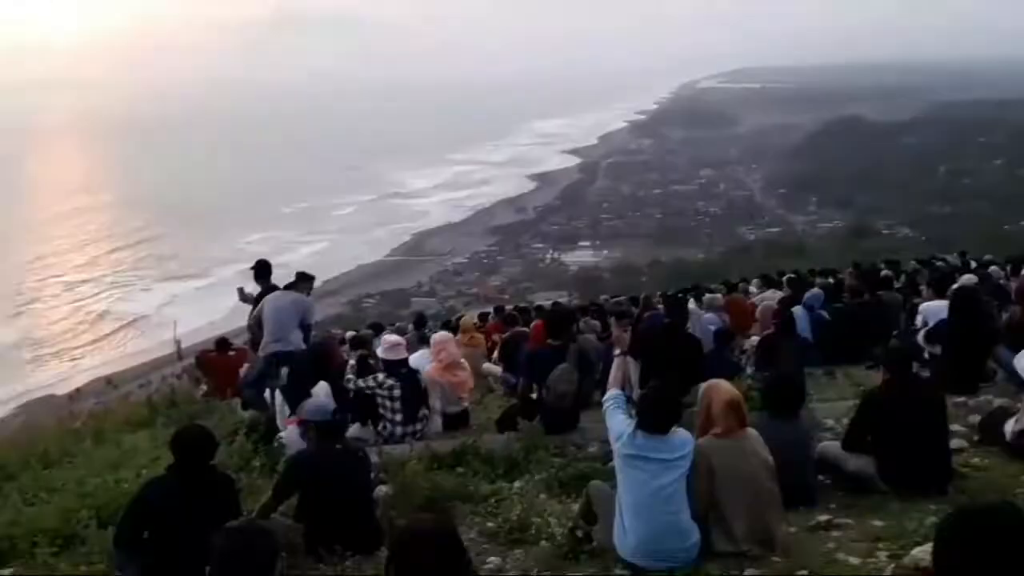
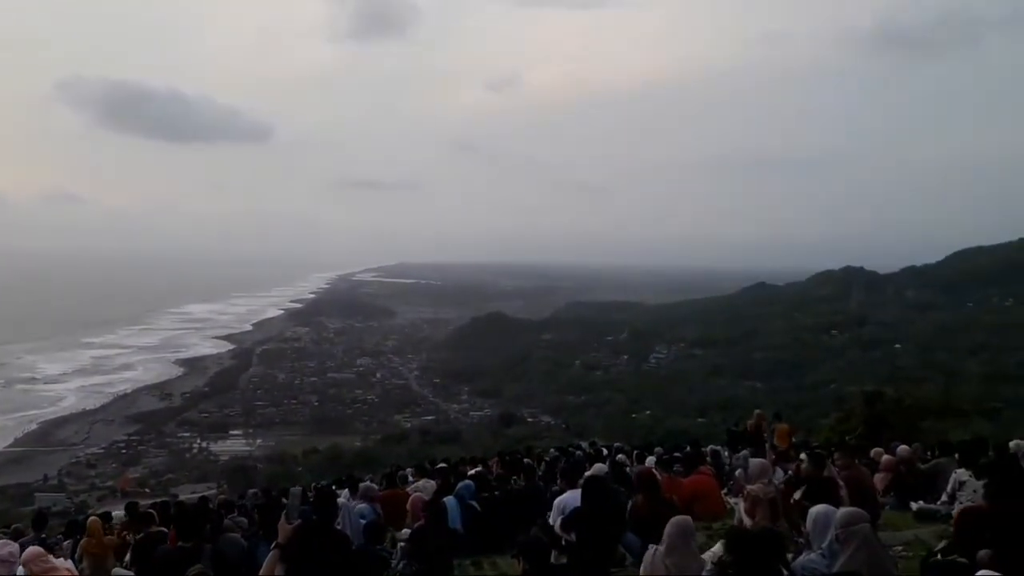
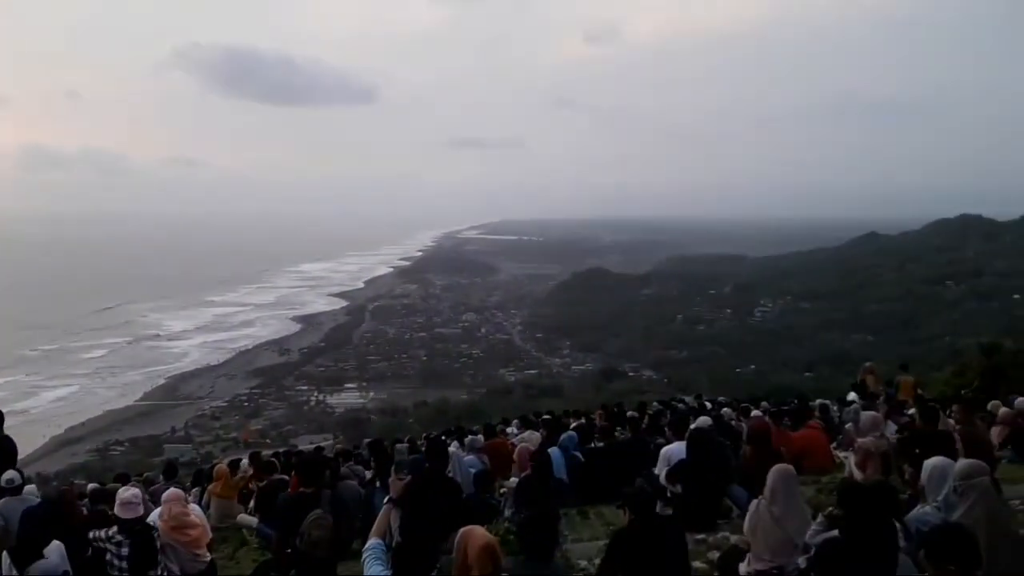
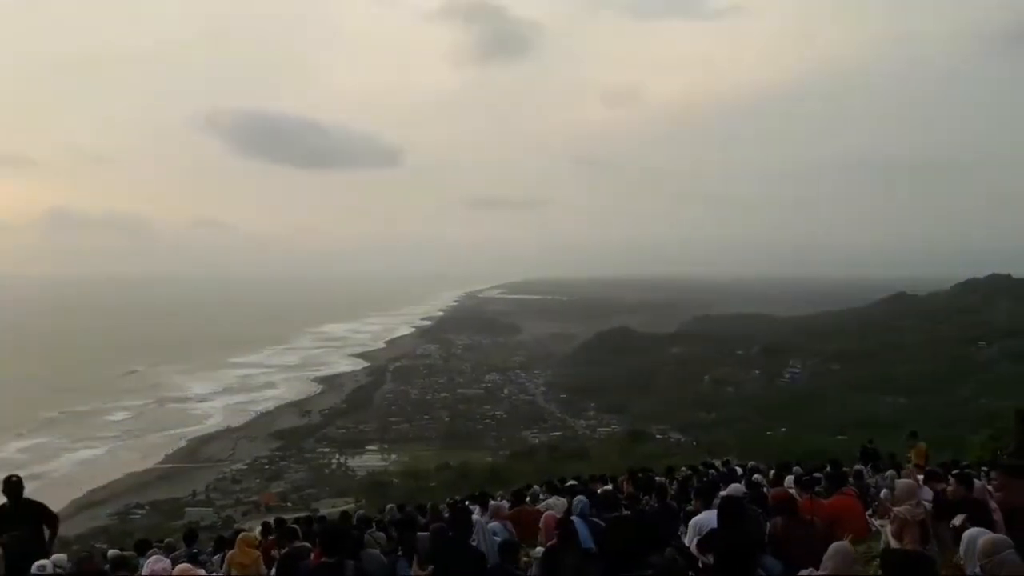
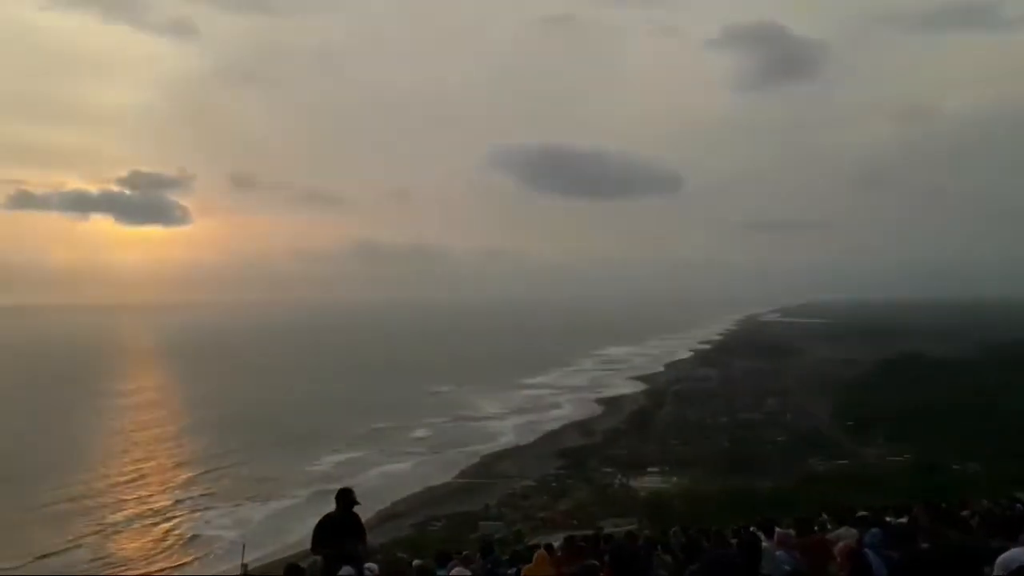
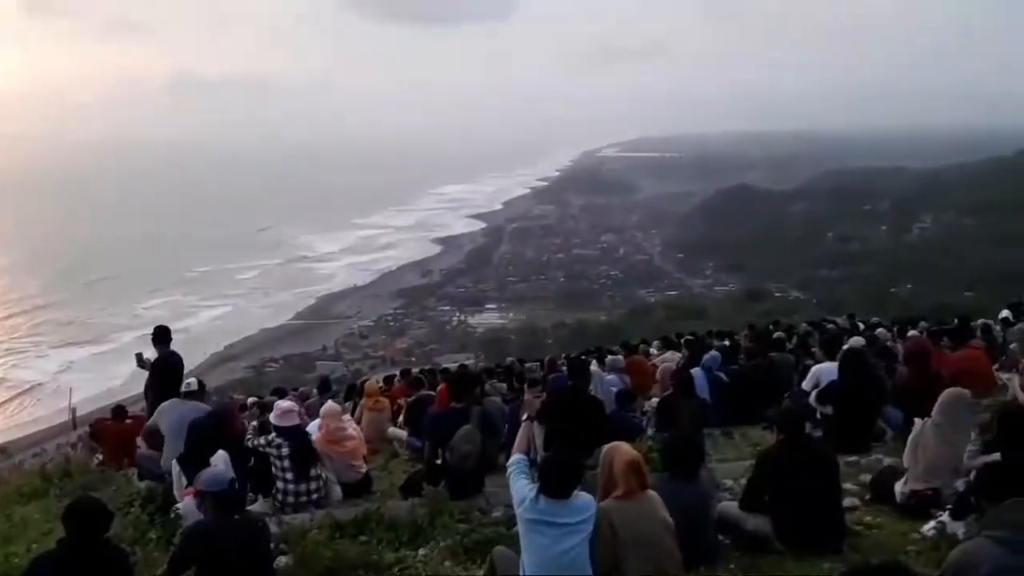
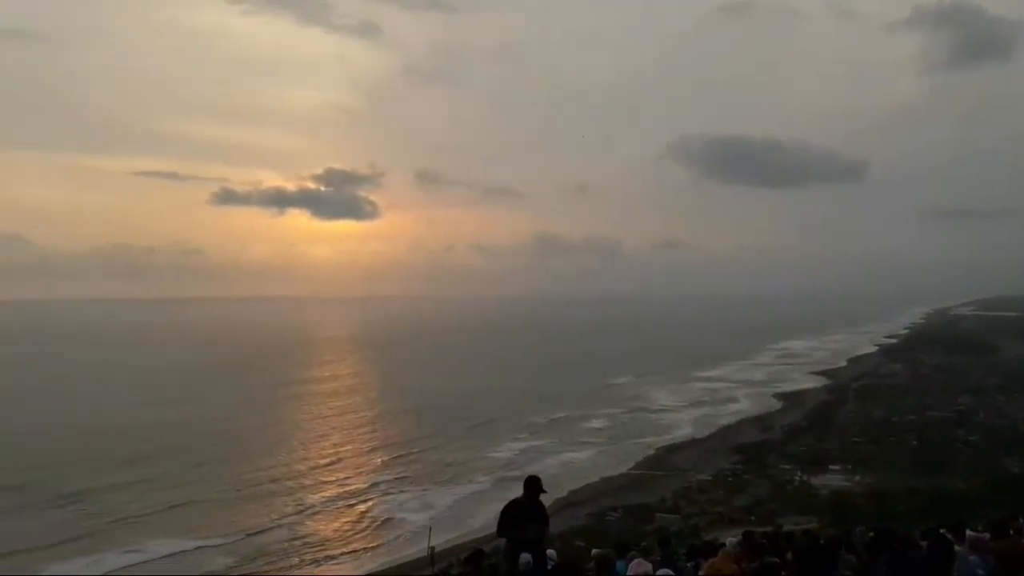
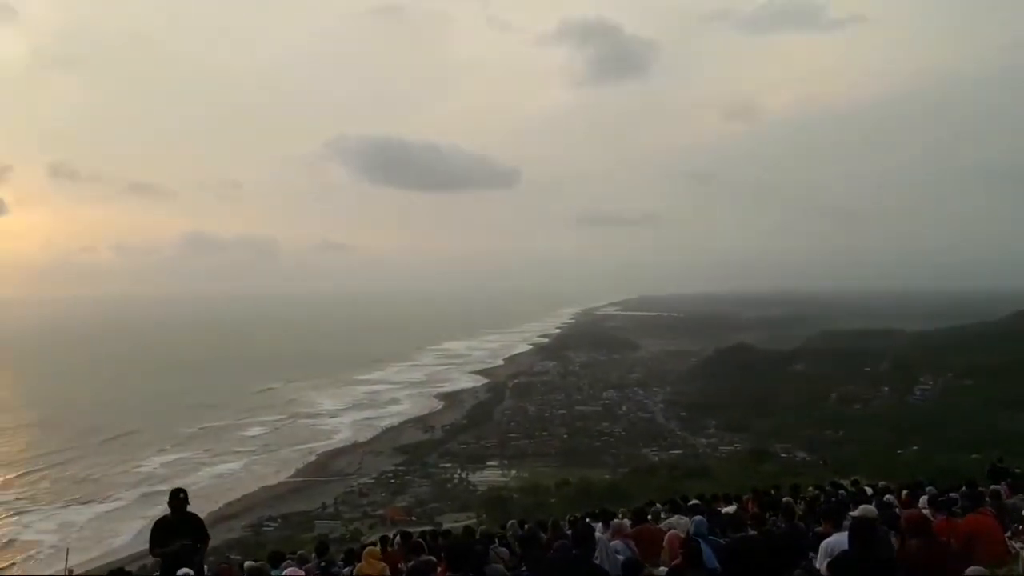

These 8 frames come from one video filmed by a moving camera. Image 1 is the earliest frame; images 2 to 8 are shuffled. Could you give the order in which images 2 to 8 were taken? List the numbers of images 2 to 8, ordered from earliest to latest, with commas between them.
6, 3, 2, 4, 8, 5, 7
